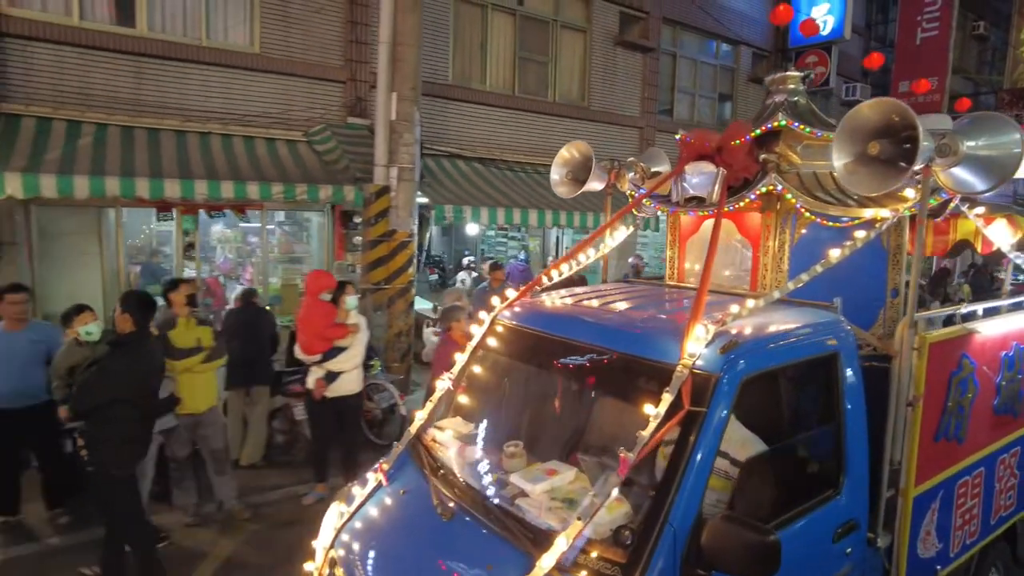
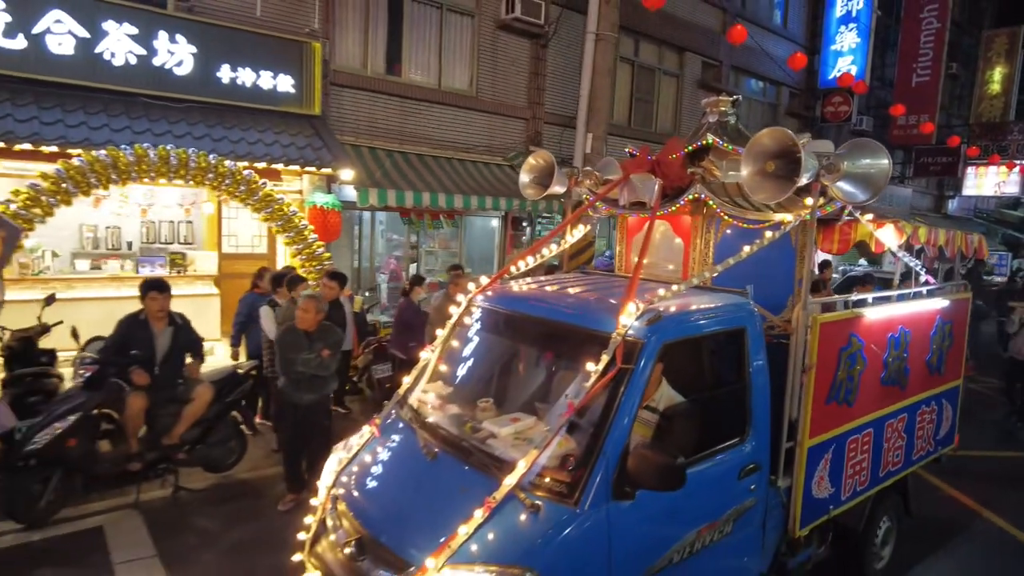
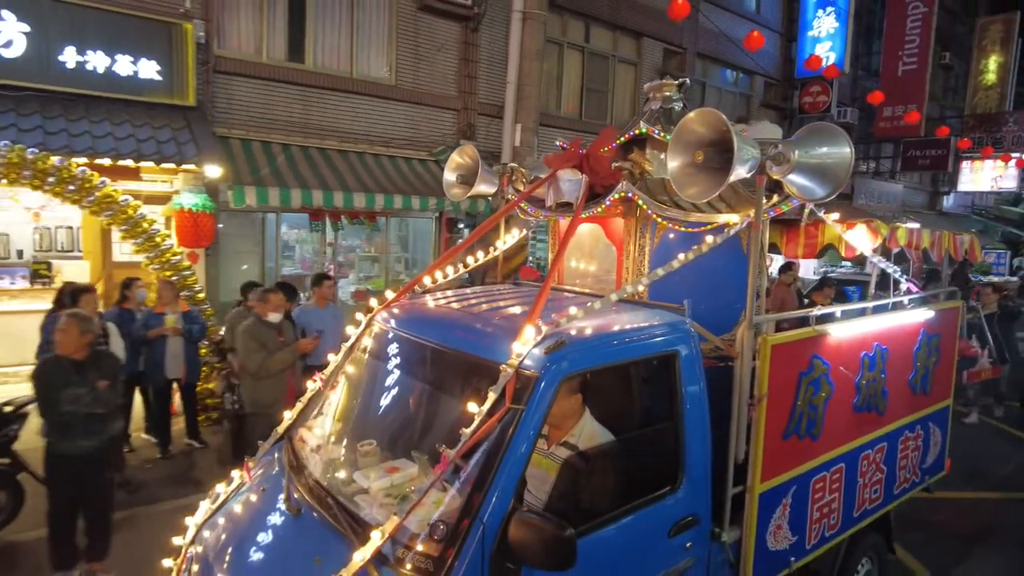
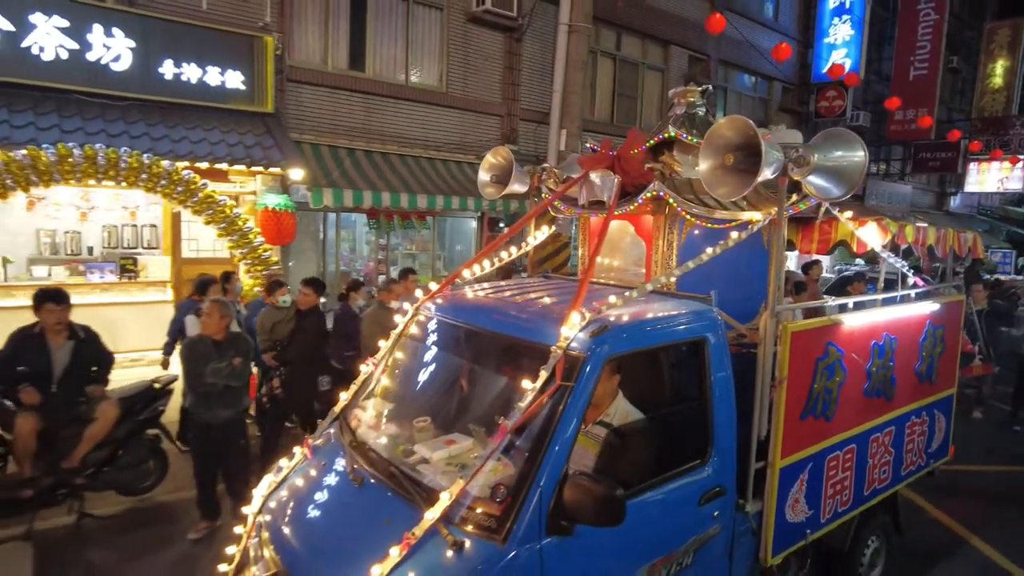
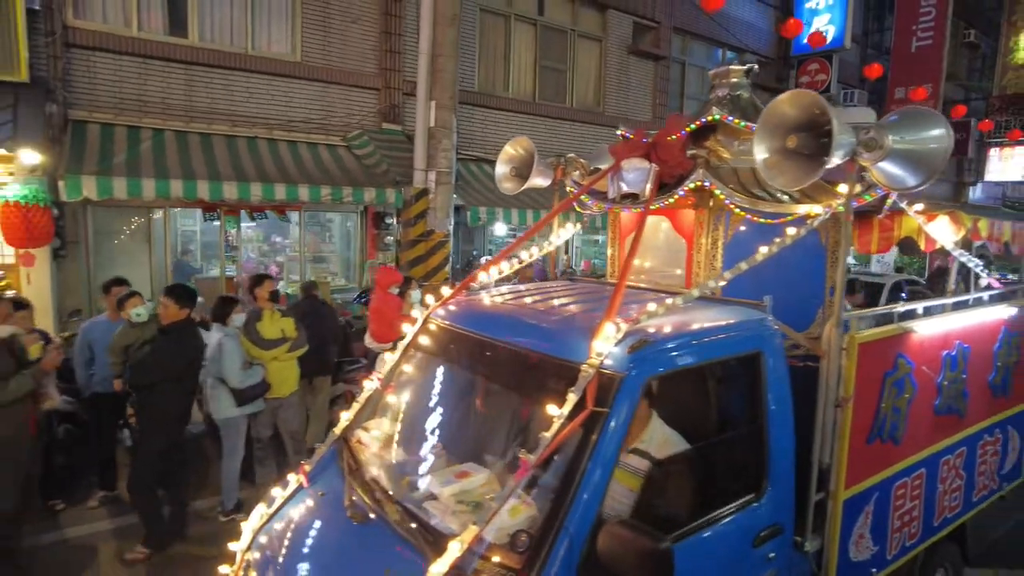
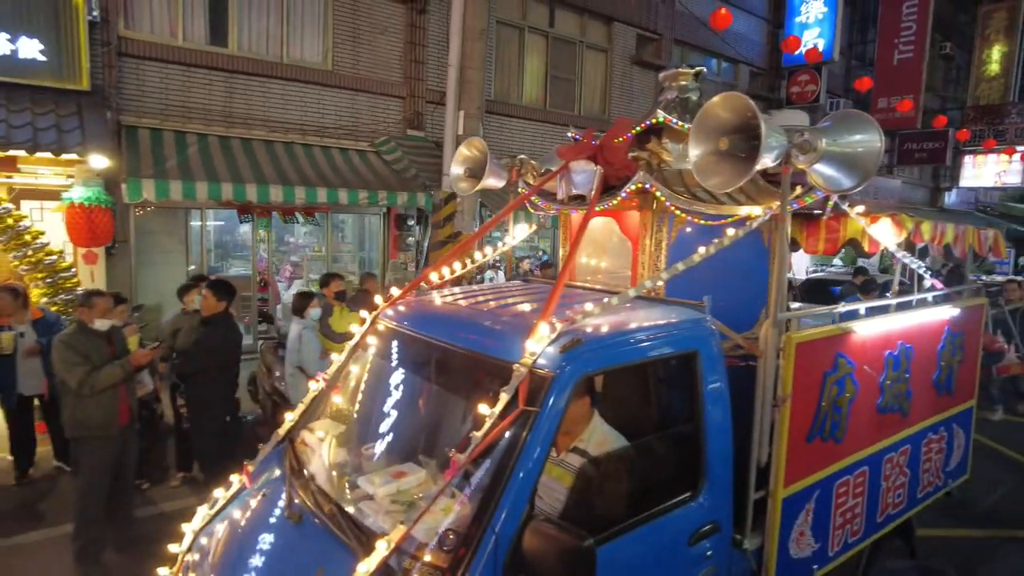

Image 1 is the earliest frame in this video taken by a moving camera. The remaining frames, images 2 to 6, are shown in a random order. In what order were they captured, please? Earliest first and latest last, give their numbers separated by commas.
5, 6, 3, 4, 2
